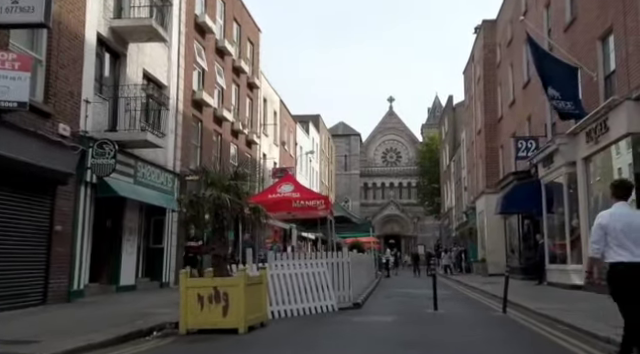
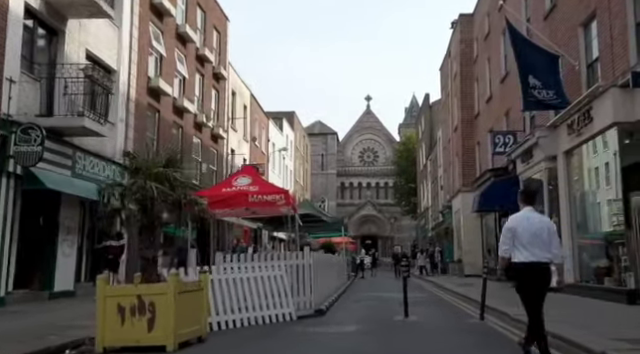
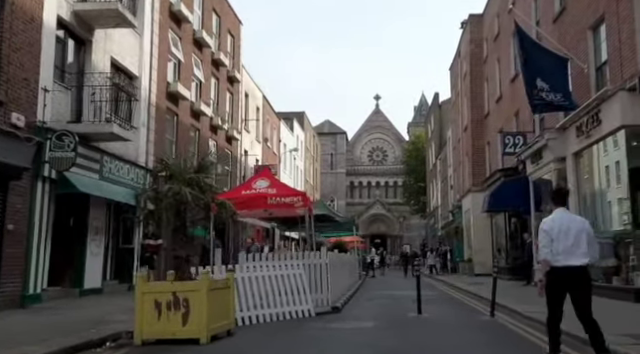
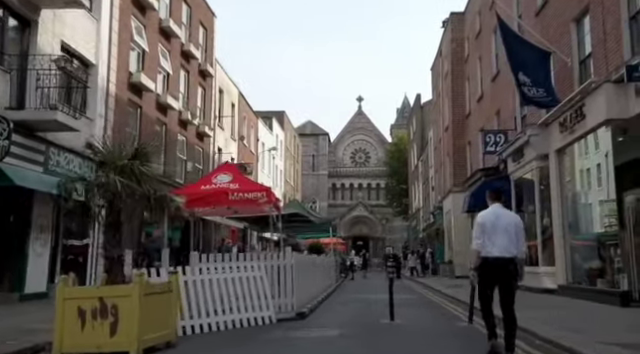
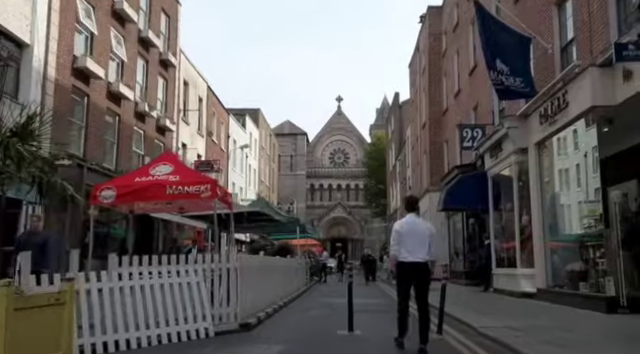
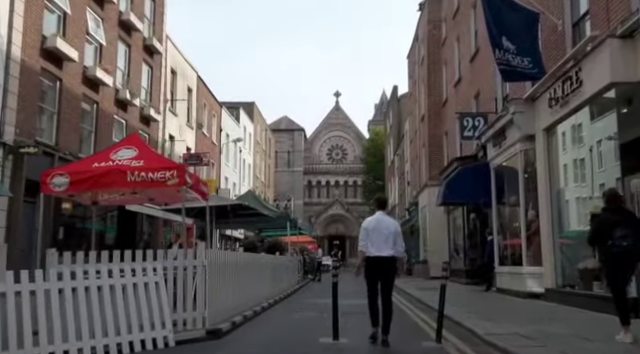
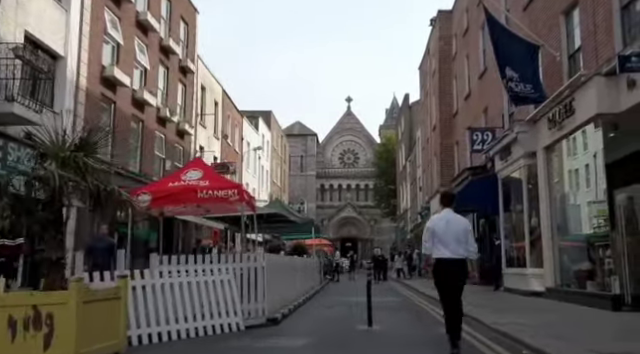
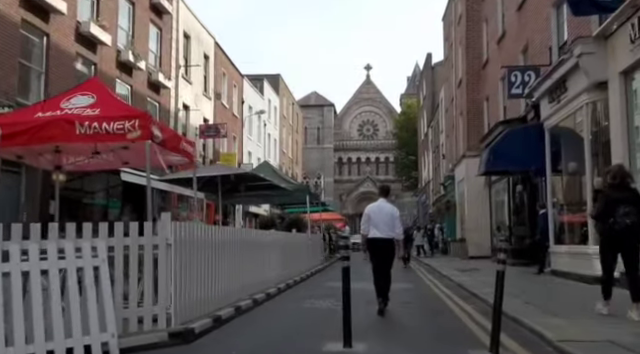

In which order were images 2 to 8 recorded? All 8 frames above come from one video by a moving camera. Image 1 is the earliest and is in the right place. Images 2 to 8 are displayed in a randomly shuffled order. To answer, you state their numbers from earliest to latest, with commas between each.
3, 2, 4, 7, 5, 6, 8
